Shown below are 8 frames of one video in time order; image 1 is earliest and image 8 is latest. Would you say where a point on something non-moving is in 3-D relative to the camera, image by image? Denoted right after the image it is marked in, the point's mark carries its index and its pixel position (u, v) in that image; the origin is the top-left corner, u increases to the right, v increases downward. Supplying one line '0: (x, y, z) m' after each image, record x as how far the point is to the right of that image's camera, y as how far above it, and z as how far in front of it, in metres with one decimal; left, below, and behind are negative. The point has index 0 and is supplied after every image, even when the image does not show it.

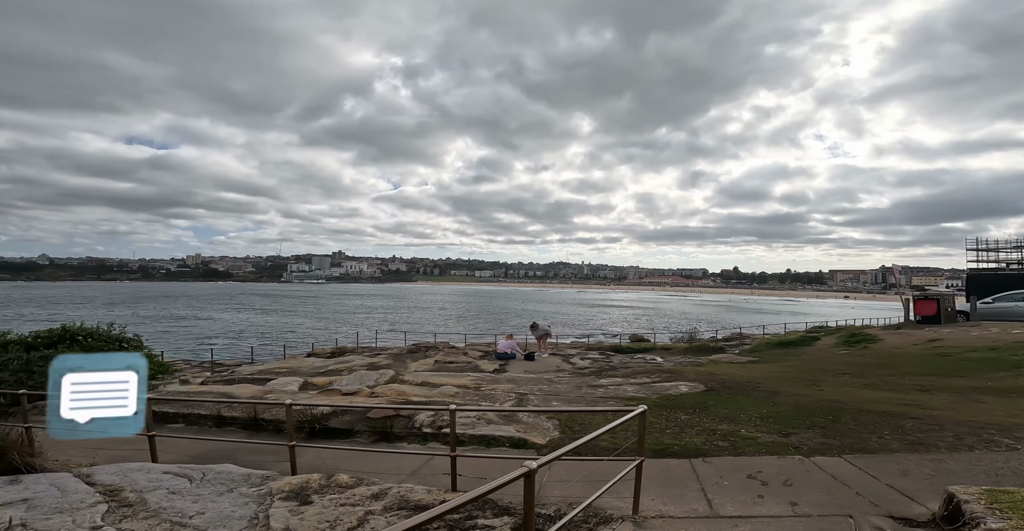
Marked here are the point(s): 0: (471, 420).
0: (-0.4, -1.9, +5.9) m
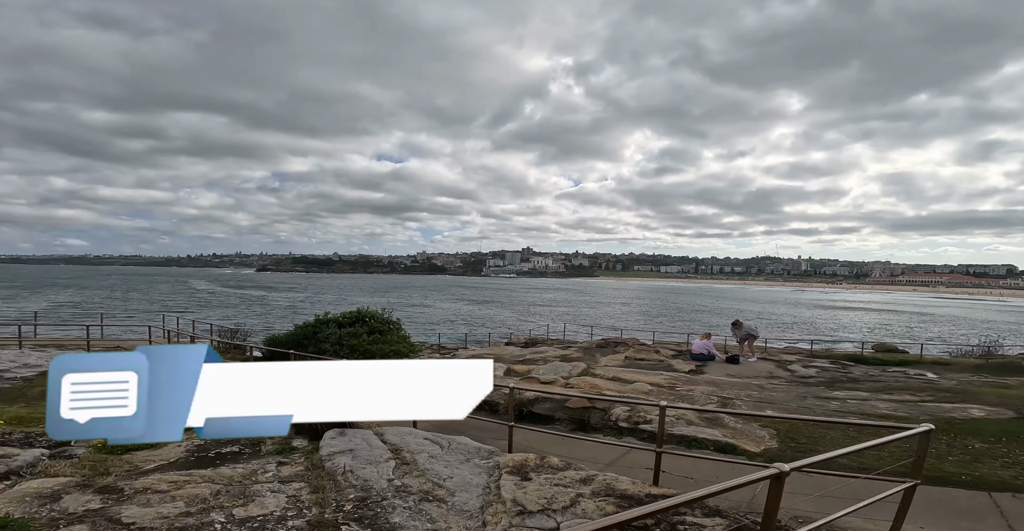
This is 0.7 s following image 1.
0: (+1.8, -1.9, +5.7) m
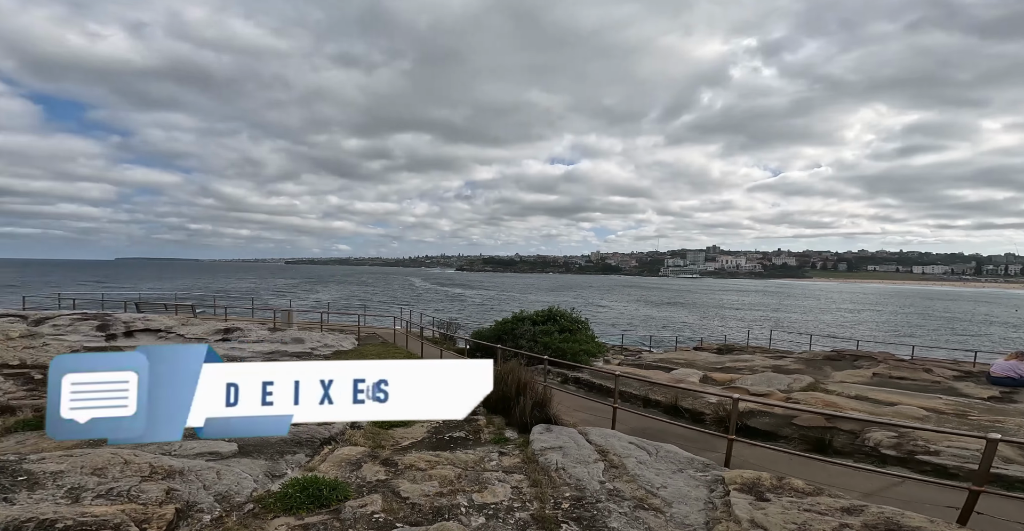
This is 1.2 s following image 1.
0: (+3.9, -1.9, +4.7) m
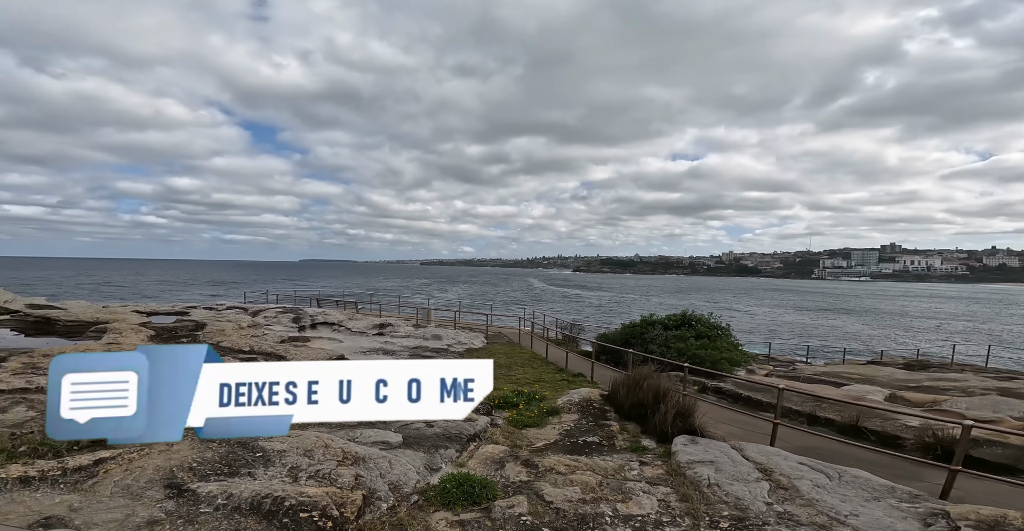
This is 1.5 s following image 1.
0: (+5.1, -1.9, +3.6) m
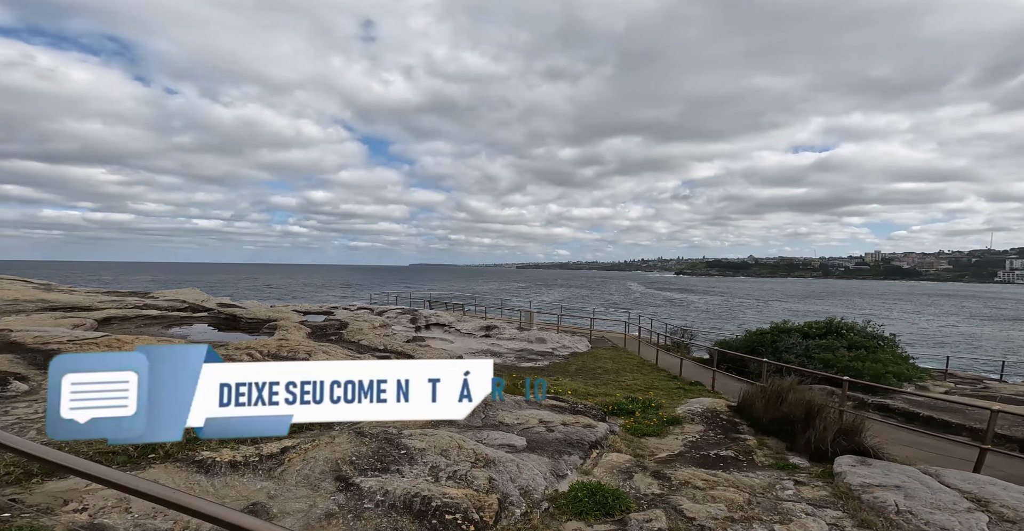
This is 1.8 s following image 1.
0: (+6.0, -1.9, +2.4) m
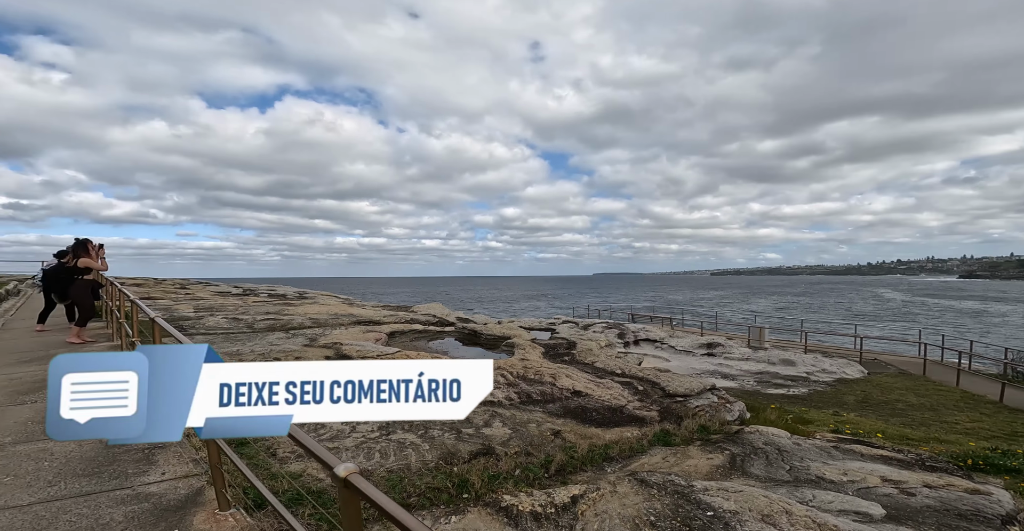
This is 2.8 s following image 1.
0: (+7.4, -1.7, -1.1) m
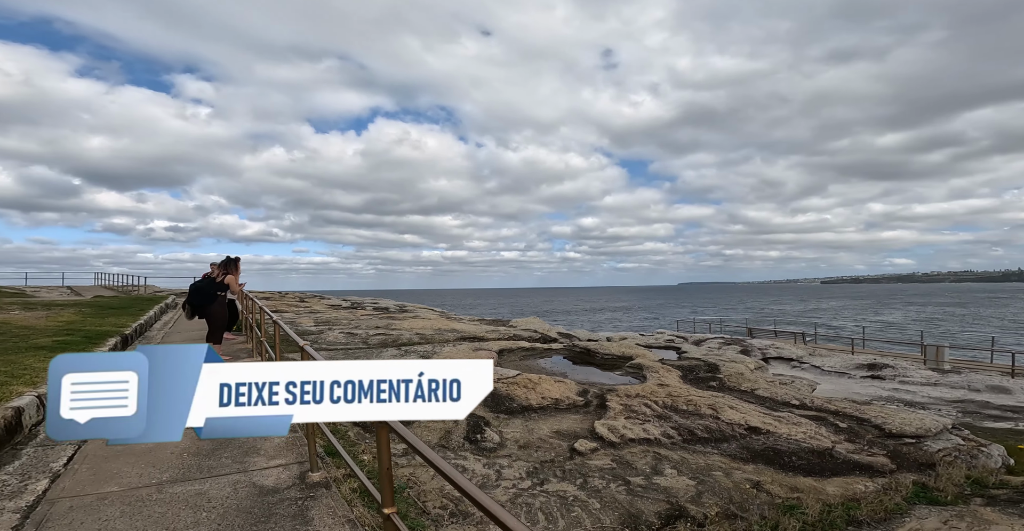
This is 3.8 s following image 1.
0: (+8.2, -1.7, -3.7) m
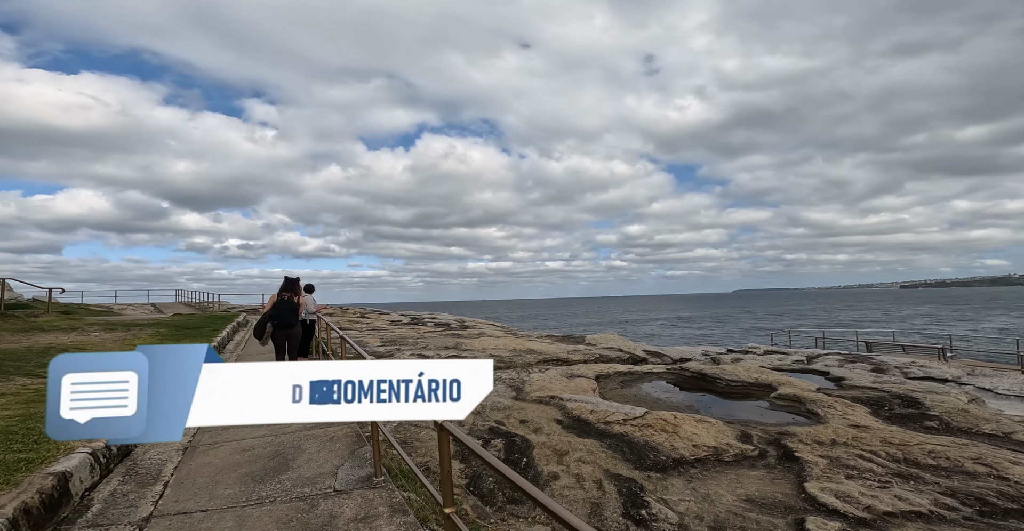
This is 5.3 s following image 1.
0: (+9.2, -1.5, -6.9) m
